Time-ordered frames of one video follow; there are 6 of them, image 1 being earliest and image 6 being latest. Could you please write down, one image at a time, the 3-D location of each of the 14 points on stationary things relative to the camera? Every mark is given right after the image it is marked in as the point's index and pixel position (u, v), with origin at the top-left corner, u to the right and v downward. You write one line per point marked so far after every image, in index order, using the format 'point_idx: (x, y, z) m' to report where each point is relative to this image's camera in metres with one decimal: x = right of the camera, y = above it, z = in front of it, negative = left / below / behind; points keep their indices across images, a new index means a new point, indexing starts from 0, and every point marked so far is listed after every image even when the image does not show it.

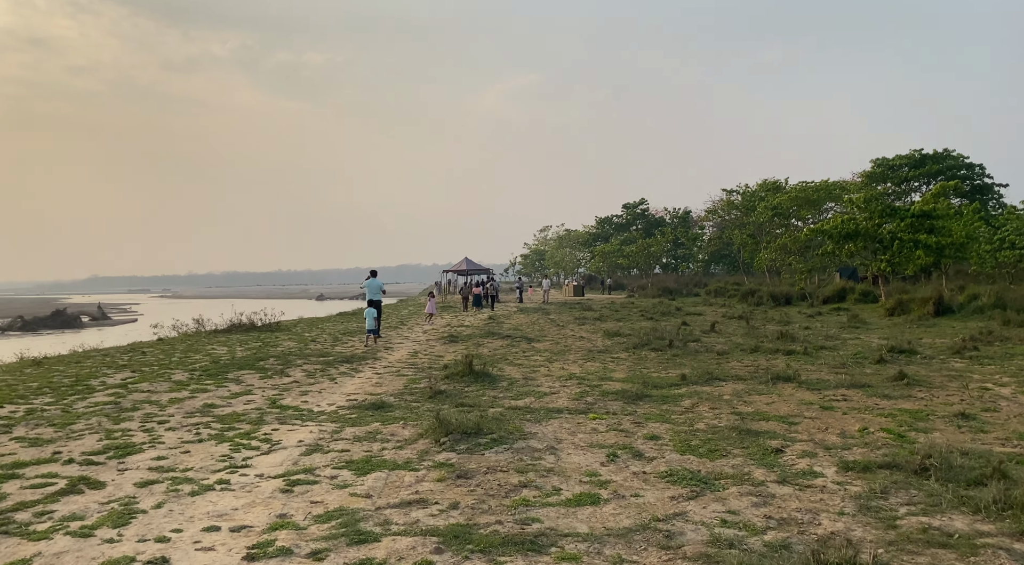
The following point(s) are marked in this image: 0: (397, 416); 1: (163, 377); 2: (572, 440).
0: (-1.6, -1.8, +11.8) m
1: (-6.6, -1.8, +16.4) m
2: (+0.6, -1.7, +9.5) m
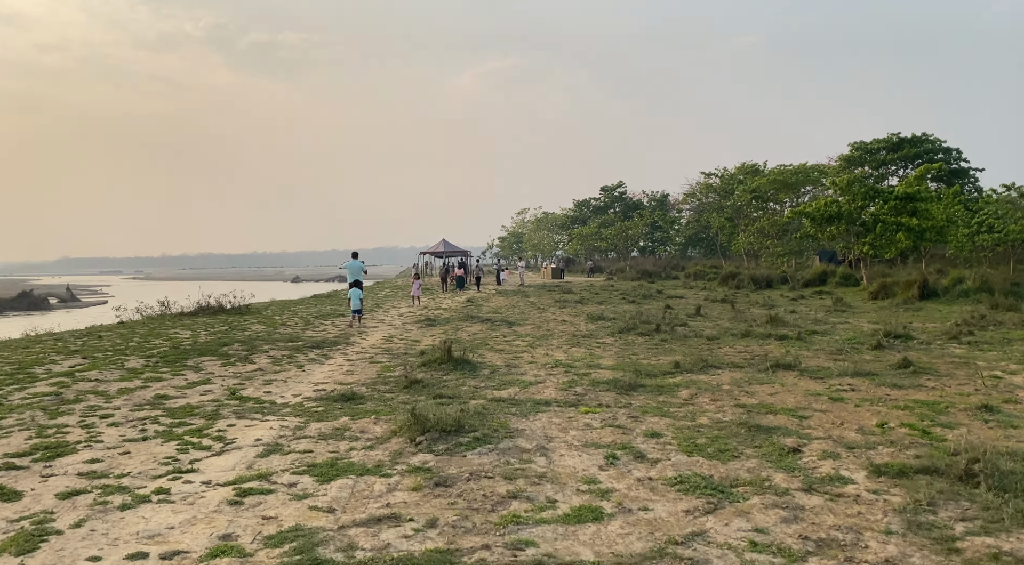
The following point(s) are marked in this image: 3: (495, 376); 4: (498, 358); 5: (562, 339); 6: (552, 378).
0: (-1.8, -1.6, +10.7) m
1: (-6.9, -1.4, +15.2) m
2: (+0.5, -1.5, +8.5) m
3: (-0.3, -1.4, +13.0) m
4: (-0.3, -1.4, +15.6) m
5: (+1.1, -1.3, +19.4) m
6: (+0.6, -1.4, +12.7) m
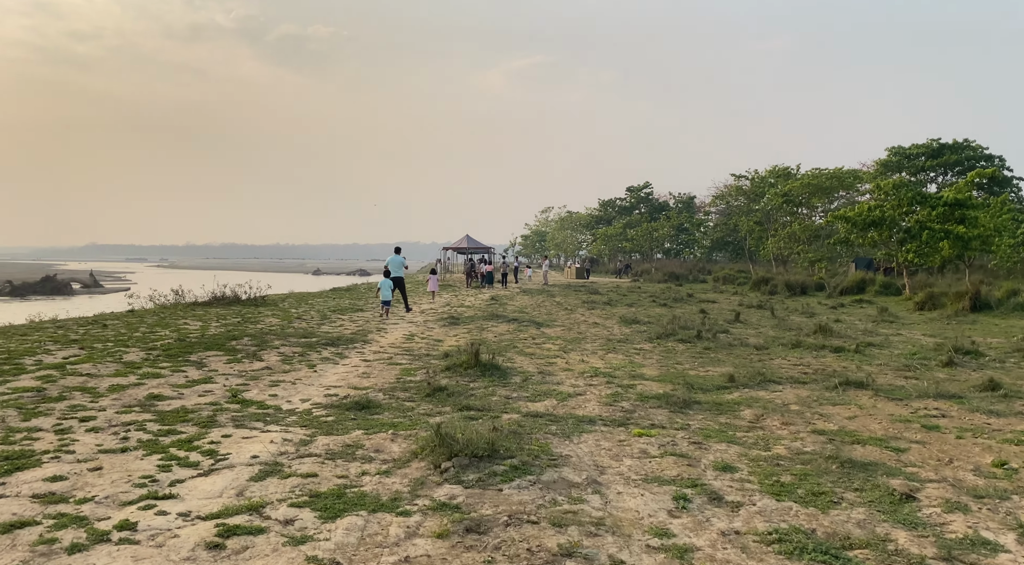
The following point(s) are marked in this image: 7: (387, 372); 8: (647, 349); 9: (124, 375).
0: (-1.4, -1.5, +9.4) m
1: (-6.4, -1.2, +13.9) m
2: (+0.9, -1.5, +7.0) m
3: (+0.2, -1.4, +11.6) m
4: (+0.3, -1.3, +14.2) m
5: (+1.7, -1.3, +18.0) m
6: (+1.0, -1.4, +11.3) m
7: (-1.9, -1.3, +13.1) m
8: (+2.7, -1.3, +17.2) m
9: (-5.5, -1.3, +12.3) m
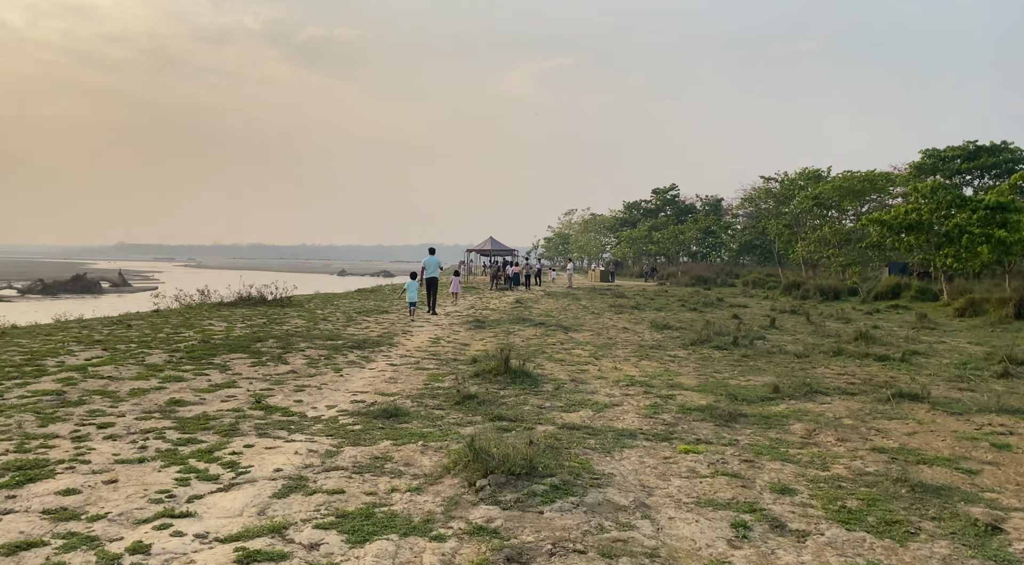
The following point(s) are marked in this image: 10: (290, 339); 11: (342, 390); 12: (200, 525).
0: (-1.0, -1.5, +8.9) m
1: (-5.9, -1.2, +13.6) m
2: (+1.2, -1.6, +6.5) m
3: (+0.6, -1.4, +11.1) m
4: (+0.8, -1.4, +13.6) m
5: (+2.3, -1.4, +17.5) m
6: (+1.5, -1.5, +10.7) m
7: (-1.4, -1.4, +12.6) m
8: (+3.2, -1.4, +16.6) m
9: (-5.0, -1.3, +11.9) m
10: (-4.3, -1.1, +16.9) m
11: (-2.3, -1.4, +11.5) m
12: (-2.1, -1.6, +5.8) m
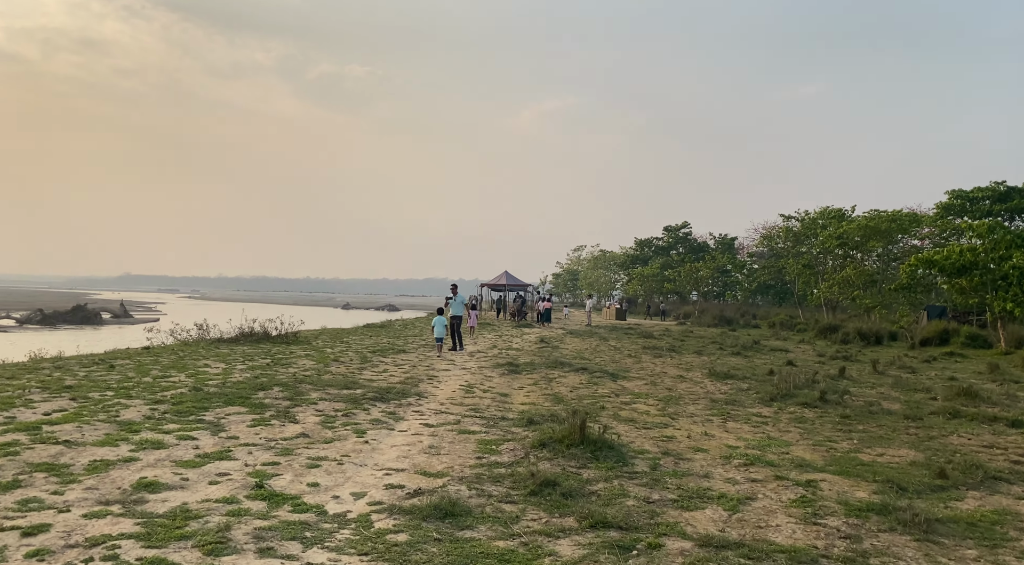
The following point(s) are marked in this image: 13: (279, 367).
0: (-0.2, -1.8, +6.1) m
1: (-5.0, -1.6, +10.8) m
2: (+2.0, -1.8, +3.7) m
3: (+1.5, -1.9, +8.3) m
4: (+1.6, -1.9, +10.8) m
5: (+3.2, -2.1, +14.6) m
6: (+2.3, -1.9, +7.9) m
7: (-0.6, -1.9, +9.8) m
8: (+4.1, -2.1, +13.8) m
9: (-4.2, -1.7, +9.1) m
10: (-3.5, -1.7, +14.1) m
11: (-1.4, -1.8, +8.7) m
12: (-1.3, -1.8, +3.0) m
13: (-4.8, -1.7, +17.8) m
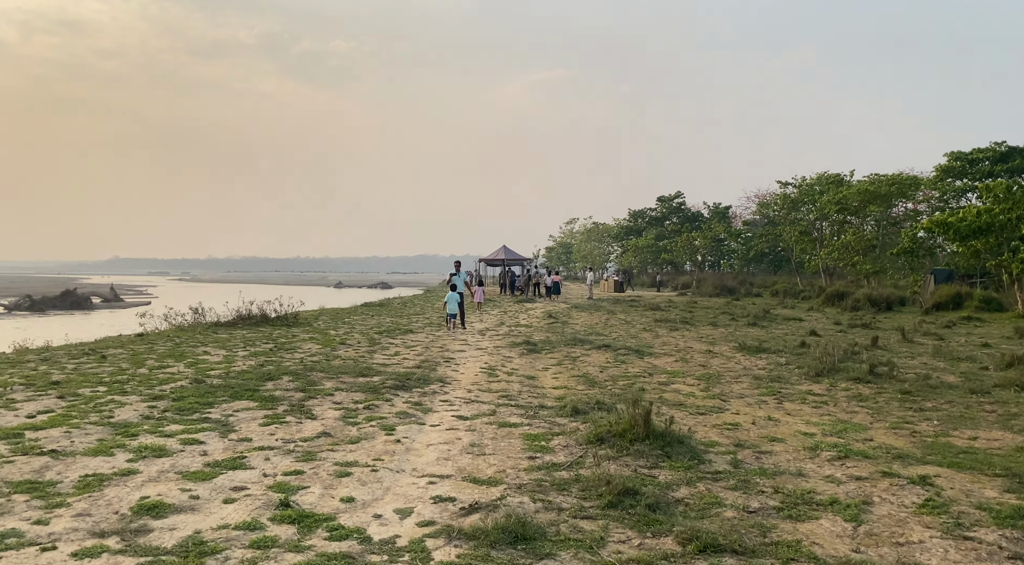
0: (+0.4, -1.7, +4.9) m
1: (-4.5, -1.5, +9.6) m
2: (+2.6, -1.7, +2.5) m
3: (+2.0, -1.6, +7.1) m
4: (+2.1, -1.6, +9.6) m
5: (+3.7, -1.6, +13.5) m
6: (+2.8, -1.6, +6.7) m
7: (-0.1, -1.6, +8.6) m
8: (+4.6, -1.6, +12.6) m
9: (-3.7, -1.5, +7.9) m
10: (-3.0, -1.4, +12.9) m
11: (-0.9, -1.6, +7.5) m
12: (-0.7, -1.7, +1.7) m
13: (-4.3, -1.3, +16.5) m
